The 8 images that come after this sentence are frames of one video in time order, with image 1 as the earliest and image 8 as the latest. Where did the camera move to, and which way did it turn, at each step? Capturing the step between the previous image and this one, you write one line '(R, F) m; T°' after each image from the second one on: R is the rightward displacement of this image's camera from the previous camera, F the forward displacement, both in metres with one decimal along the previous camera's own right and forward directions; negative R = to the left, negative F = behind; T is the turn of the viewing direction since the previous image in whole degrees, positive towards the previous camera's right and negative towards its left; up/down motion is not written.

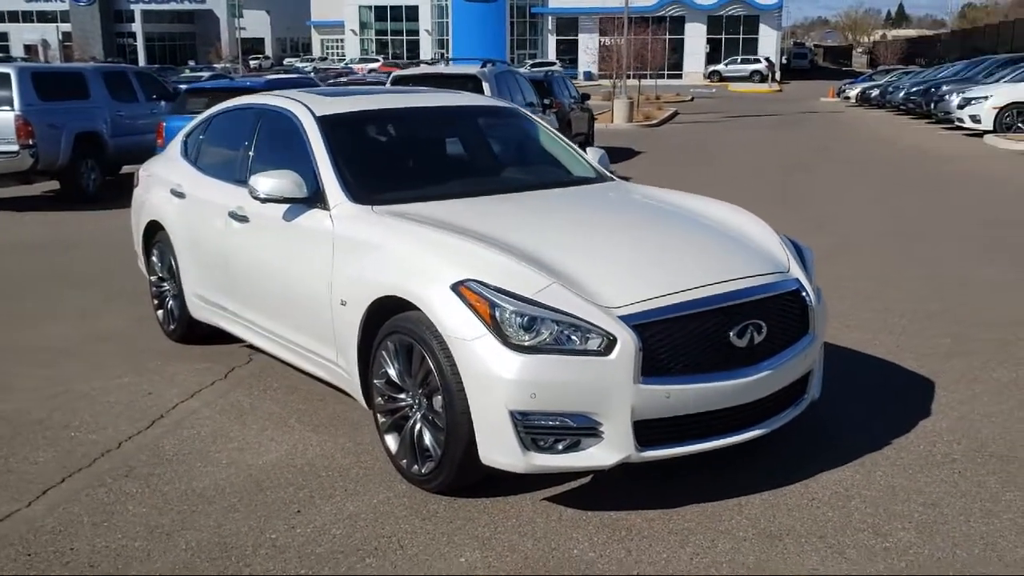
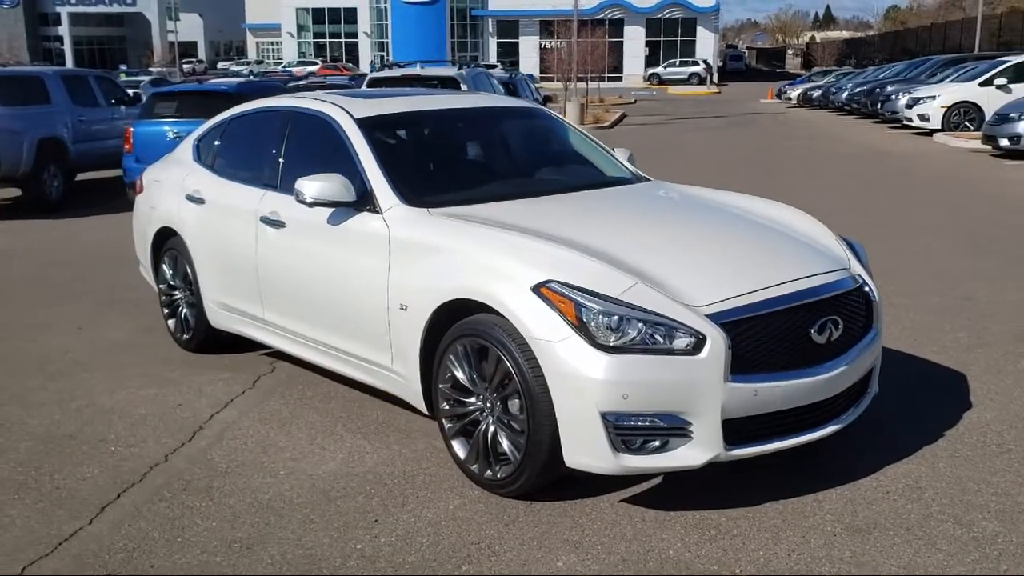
(-0.6, 0.0) m; +4°
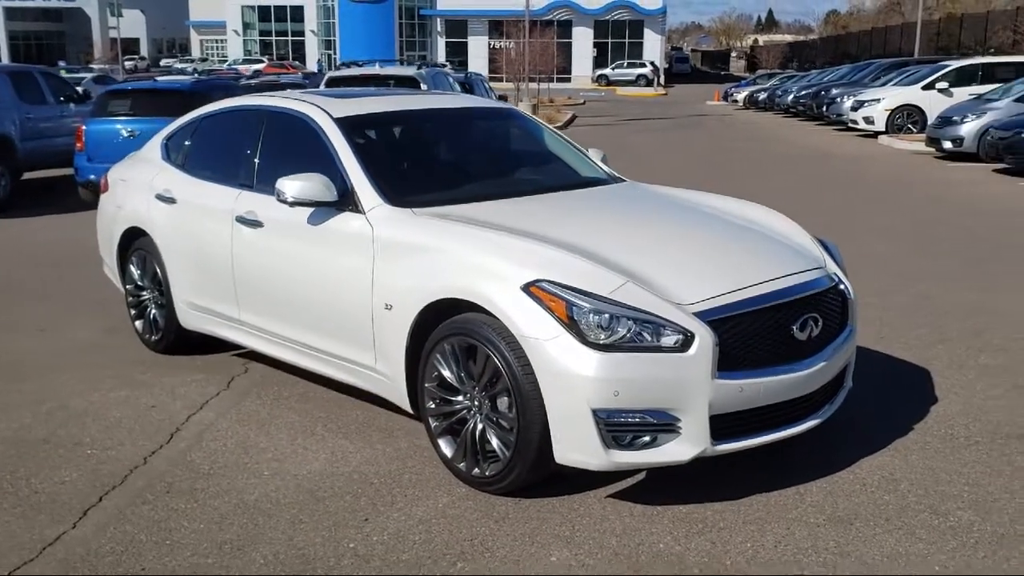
(-0.2, 0.0) m; +3°
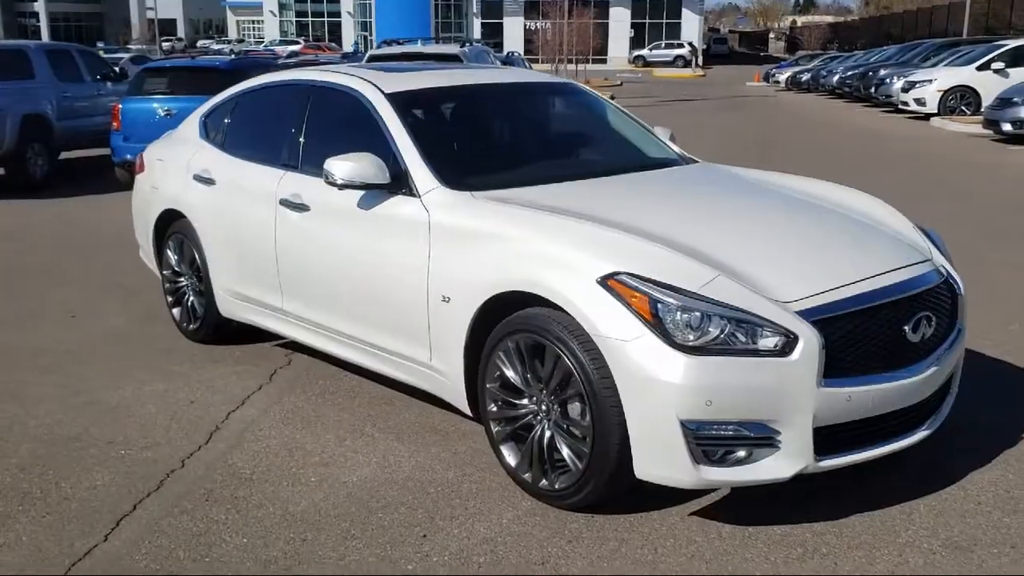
(-0.2, +0.4) m; -2°
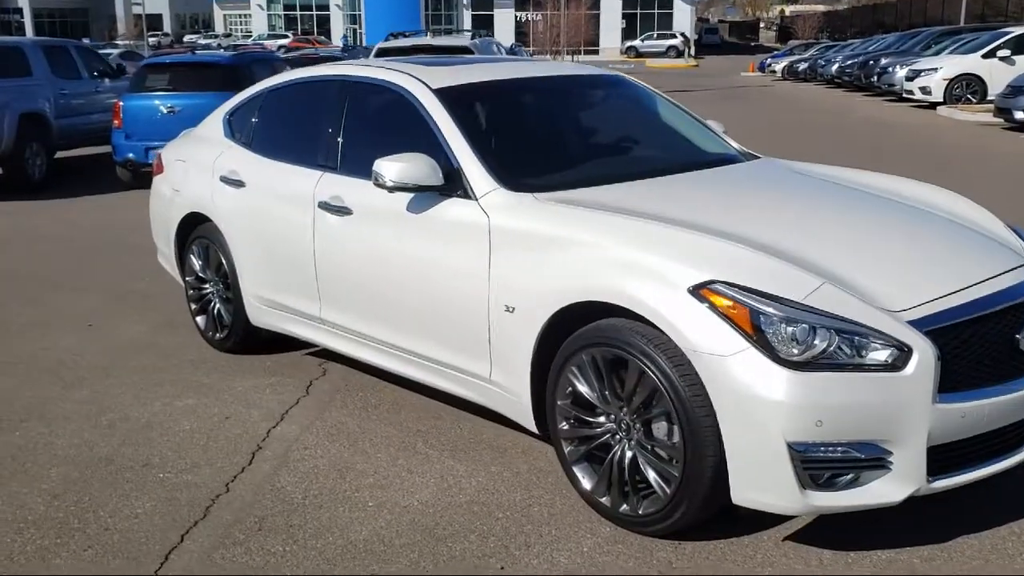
(-0.3, +0.3) m; +1°
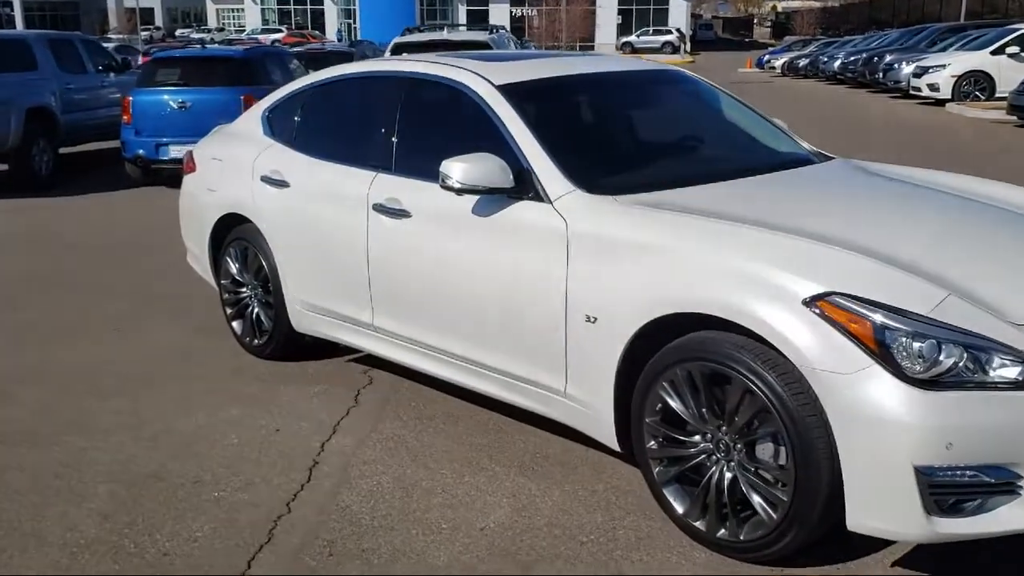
(-0.4, +0.2) m; +1°
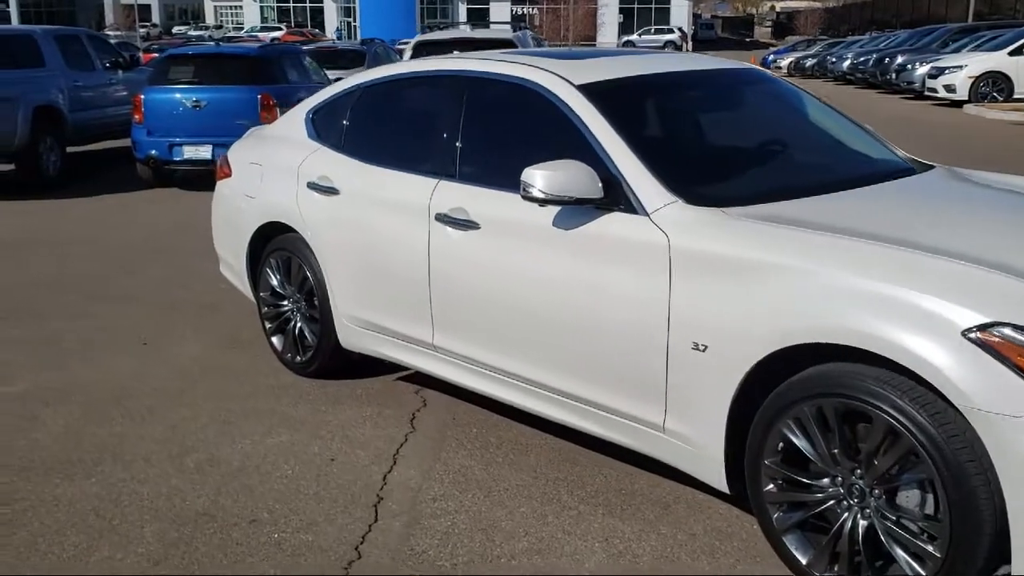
(-0.4, +0.4) m; 0°
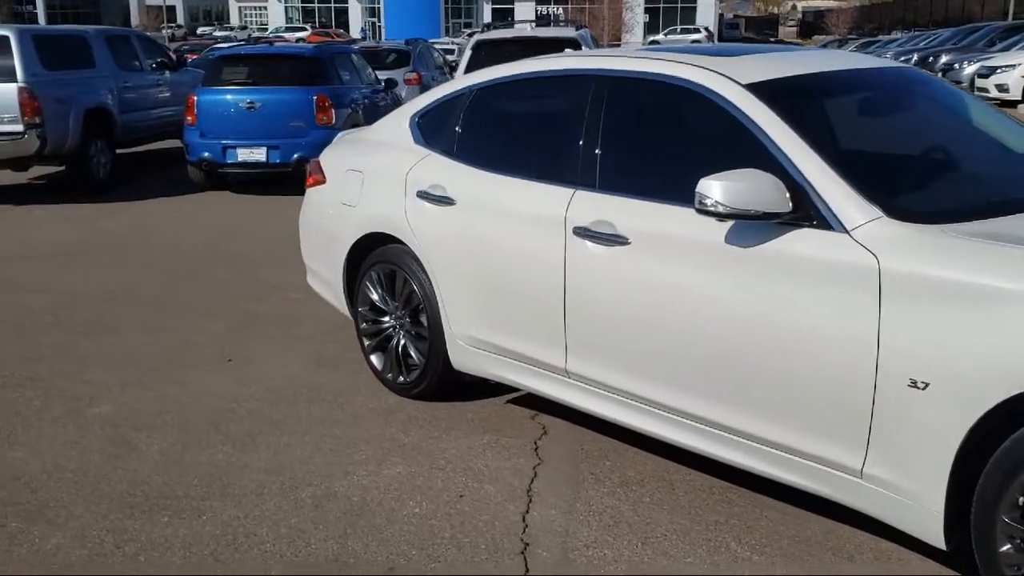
(-0.5, +0.4) m; -1°
